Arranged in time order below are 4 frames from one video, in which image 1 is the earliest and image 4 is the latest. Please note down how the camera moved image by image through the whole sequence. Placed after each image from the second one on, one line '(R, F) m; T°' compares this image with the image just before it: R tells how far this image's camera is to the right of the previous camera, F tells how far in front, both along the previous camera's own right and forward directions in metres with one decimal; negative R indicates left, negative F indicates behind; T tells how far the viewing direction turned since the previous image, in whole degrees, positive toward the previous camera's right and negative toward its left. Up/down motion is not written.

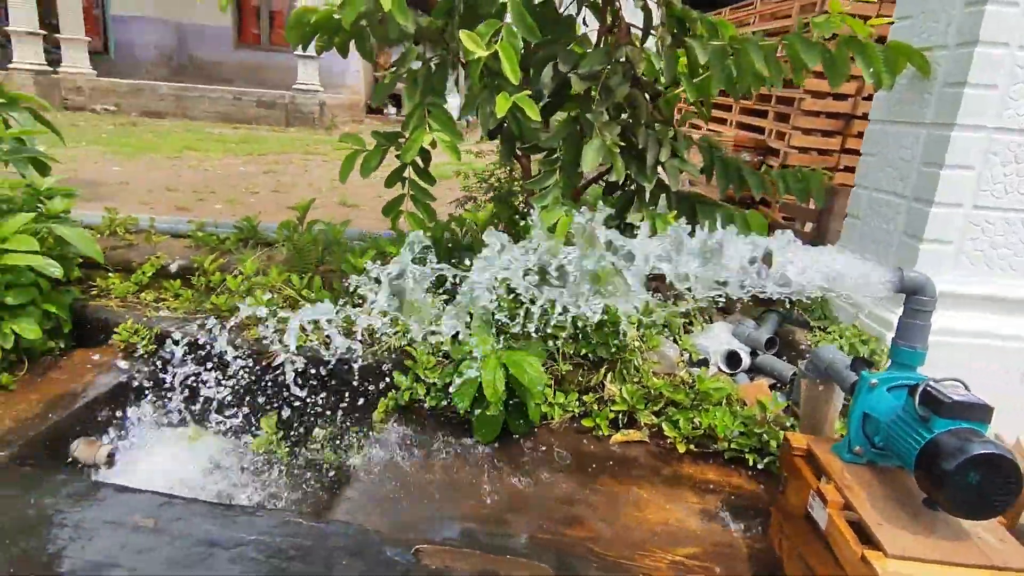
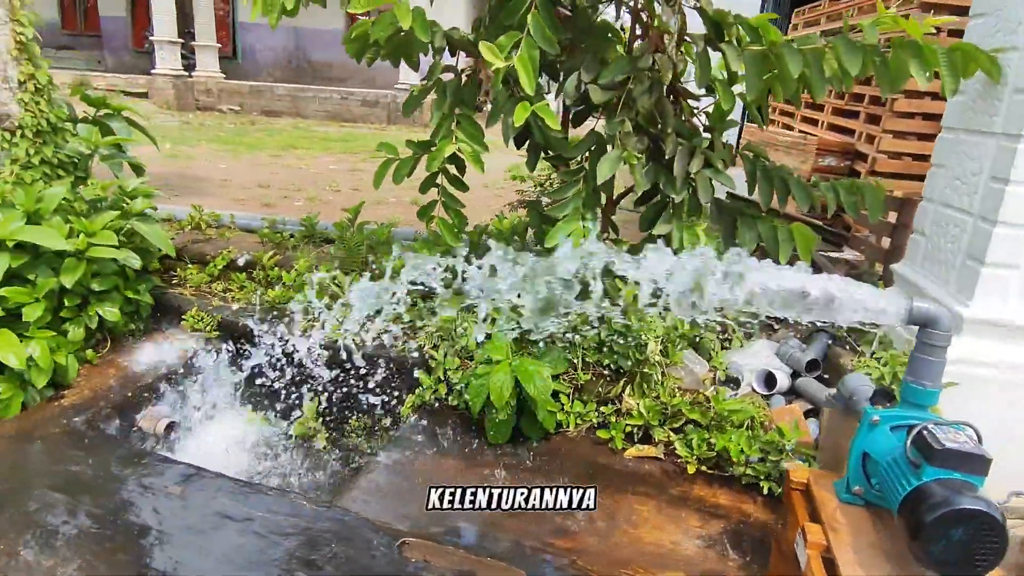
(+0.4, 0.0) m; -10°
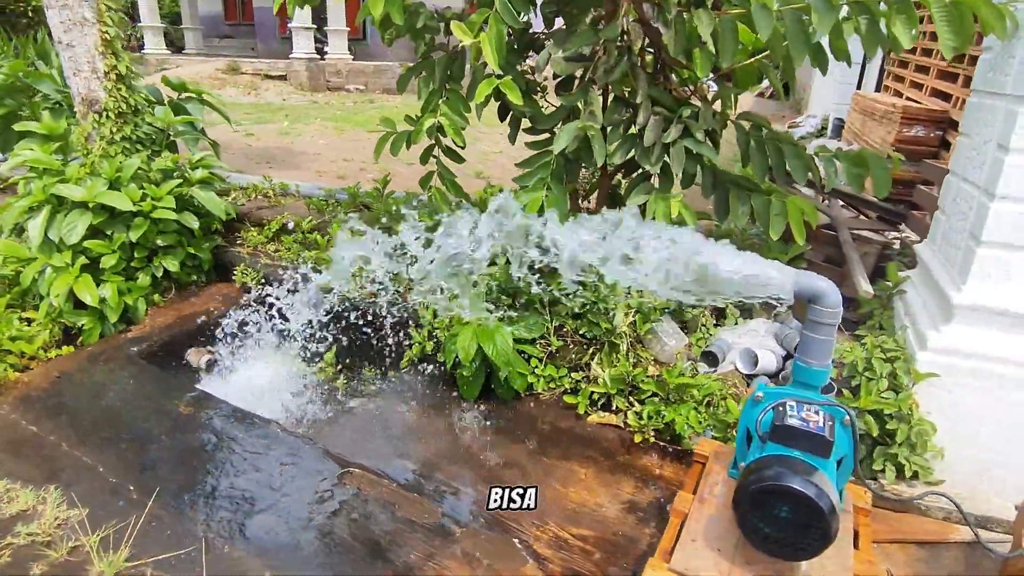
(+0.9, -0.1) m; -13°
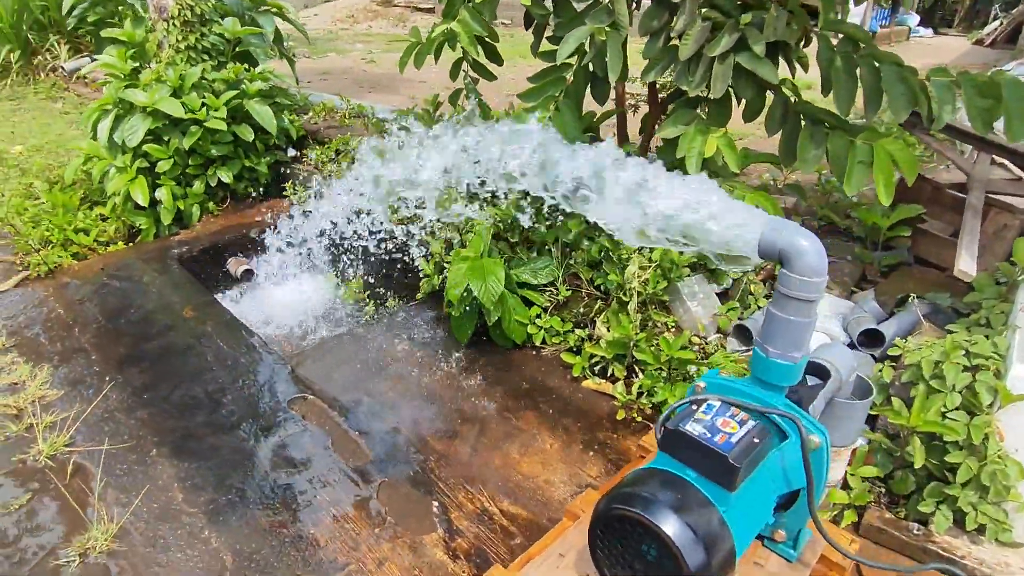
(+0.7, +0.5) m; -14°
